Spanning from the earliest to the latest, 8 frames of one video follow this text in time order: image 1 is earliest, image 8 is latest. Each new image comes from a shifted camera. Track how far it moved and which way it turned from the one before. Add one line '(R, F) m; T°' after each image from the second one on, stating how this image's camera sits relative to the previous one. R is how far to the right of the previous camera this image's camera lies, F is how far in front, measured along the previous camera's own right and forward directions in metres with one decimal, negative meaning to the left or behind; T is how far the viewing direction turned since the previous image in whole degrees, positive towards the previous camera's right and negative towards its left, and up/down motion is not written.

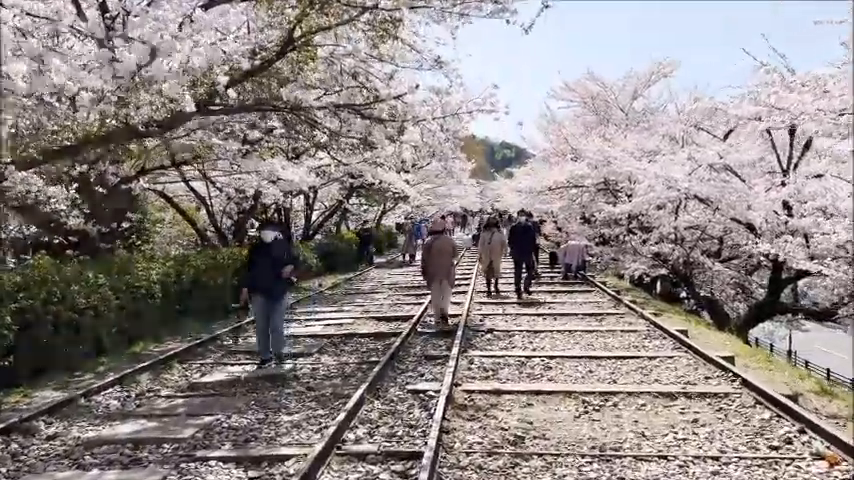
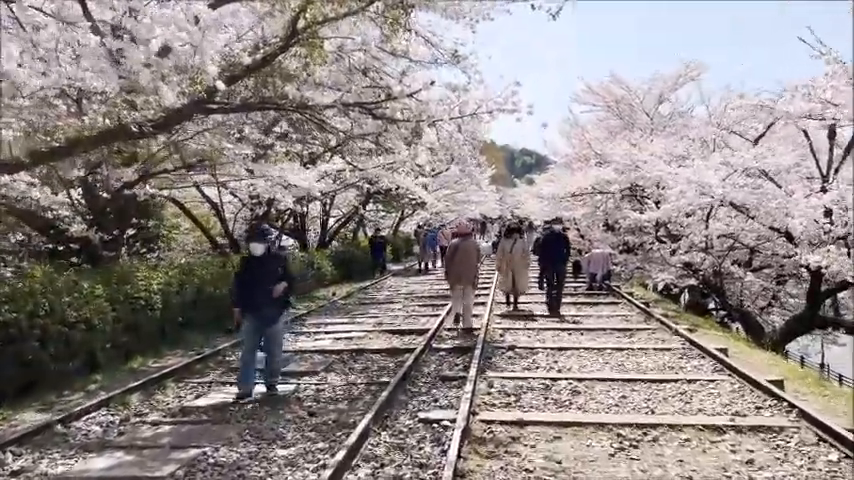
(0.0, +0.8) m; -2°
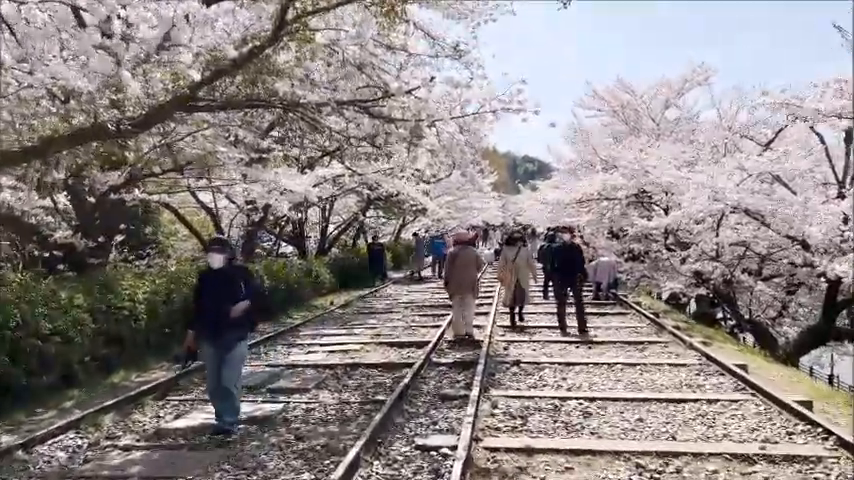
(0.0, +0.6) m; 0°
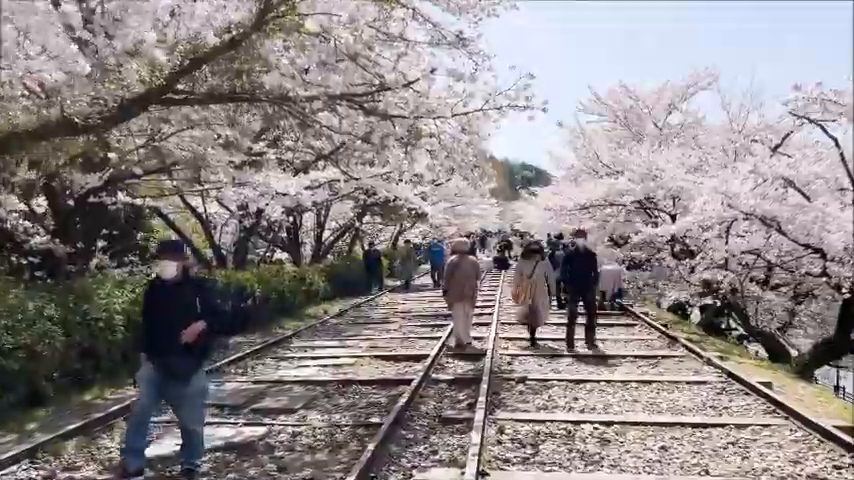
(0.0, +0.7) m; 0°
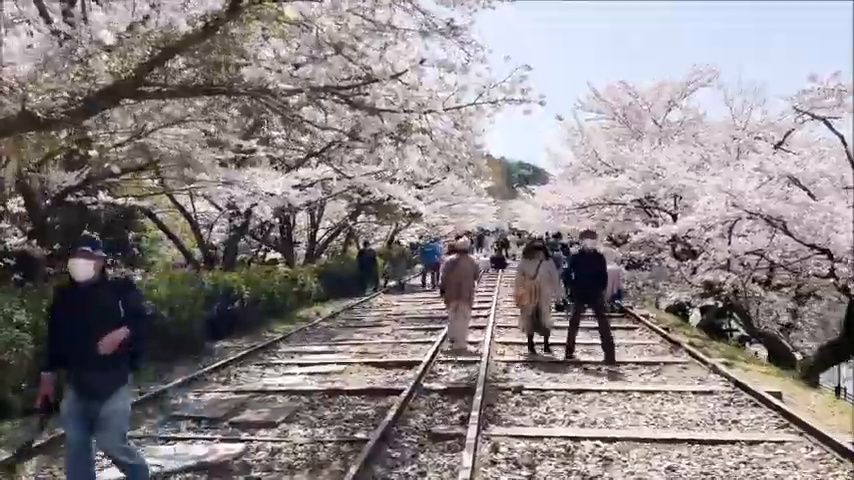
(+0.1, +0.5) m; 0°
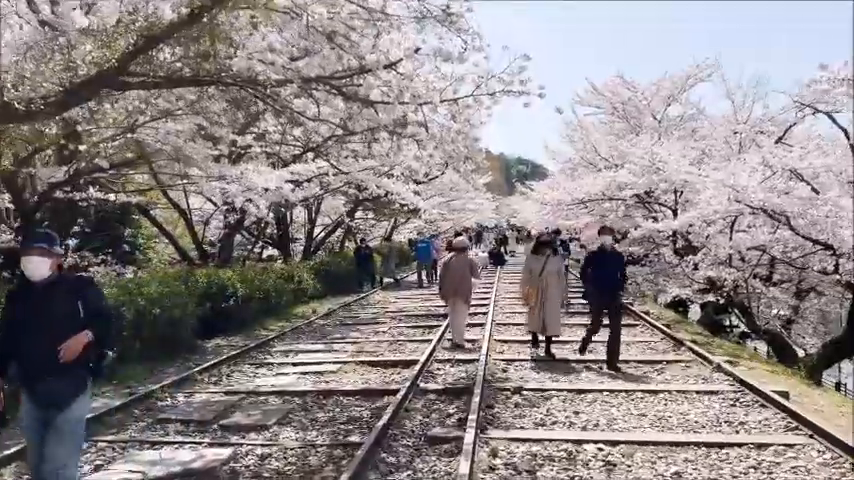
(0.0, +0.2) m; 0°
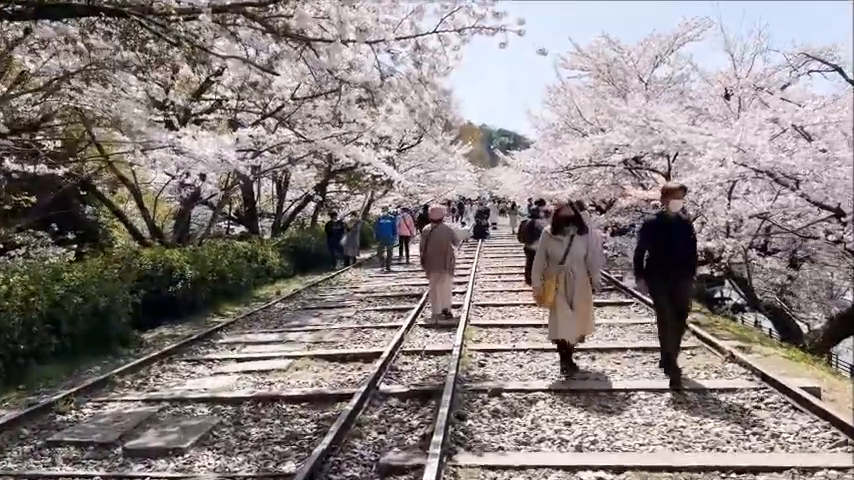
(+0.2, +1.4) m; +1°
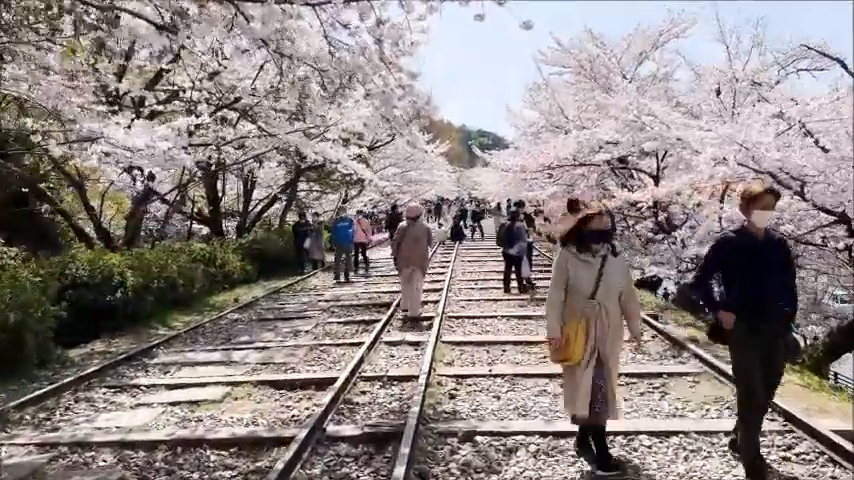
(+0.2, +1.2) m; +2°
